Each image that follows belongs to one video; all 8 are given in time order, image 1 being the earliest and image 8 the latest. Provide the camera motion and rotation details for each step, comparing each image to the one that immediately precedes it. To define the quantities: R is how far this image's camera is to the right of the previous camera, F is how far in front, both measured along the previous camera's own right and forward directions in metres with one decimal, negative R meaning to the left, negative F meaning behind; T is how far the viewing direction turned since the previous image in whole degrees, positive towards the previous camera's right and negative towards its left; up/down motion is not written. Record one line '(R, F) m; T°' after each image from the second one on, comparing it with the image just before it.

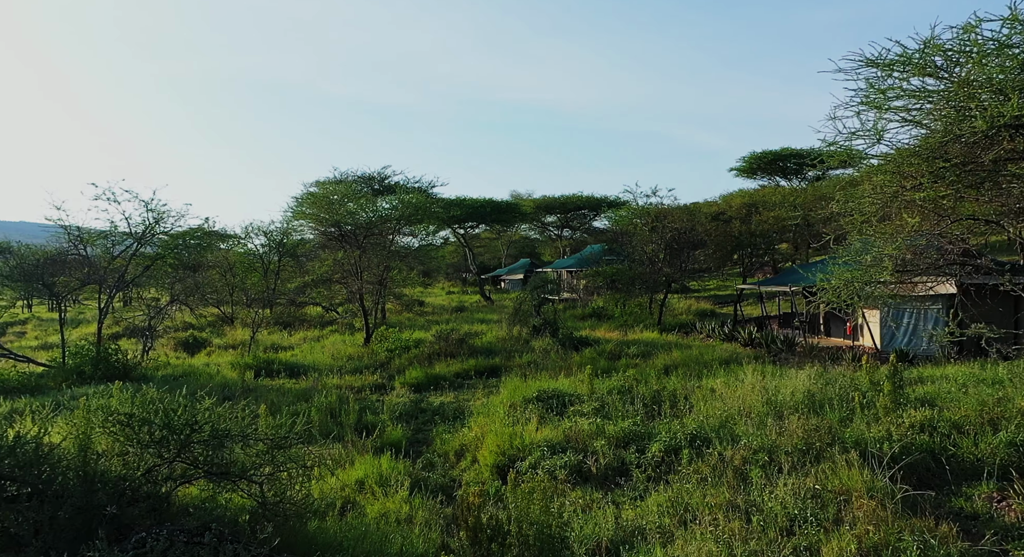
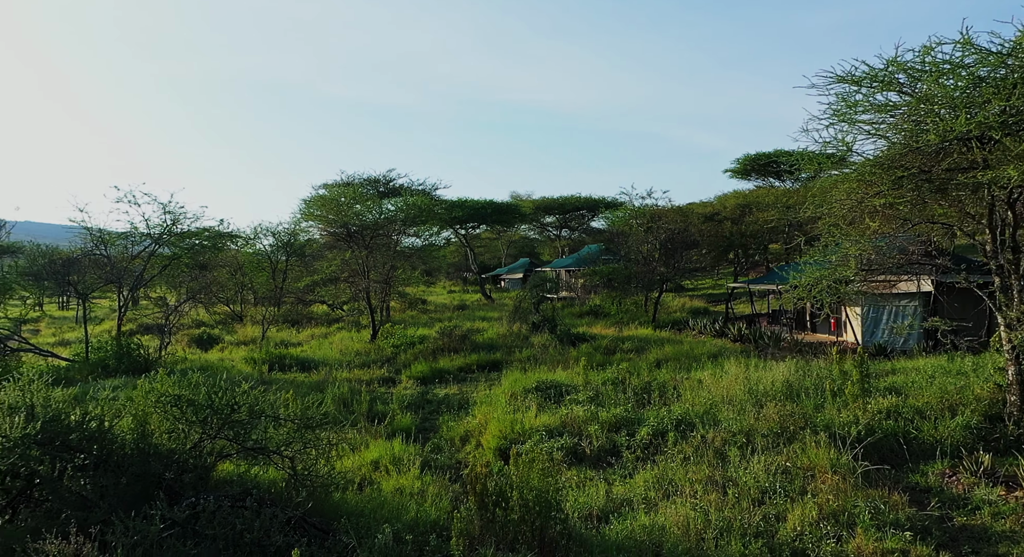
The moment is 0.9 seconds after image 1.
(0.0, -0.6) m; 0°
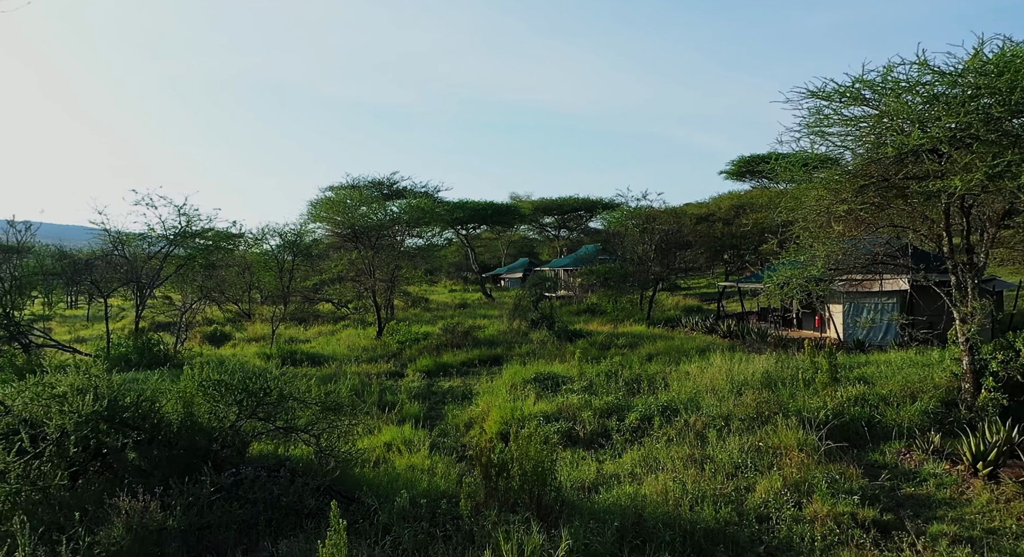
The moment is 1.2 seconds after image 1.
(0.0, -0.7) m; 0°
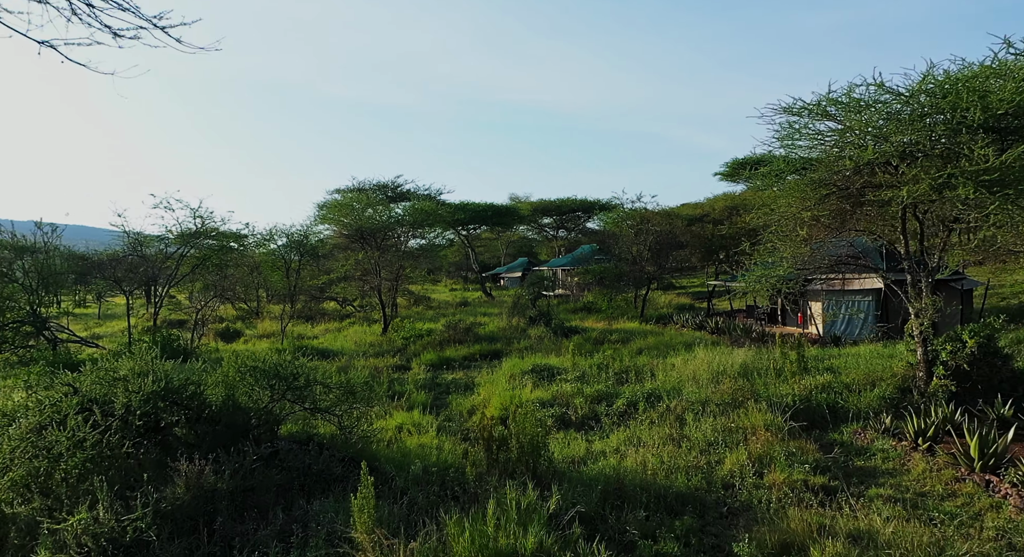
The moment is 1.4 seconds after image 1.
(0.0, -0.9) m; 0°
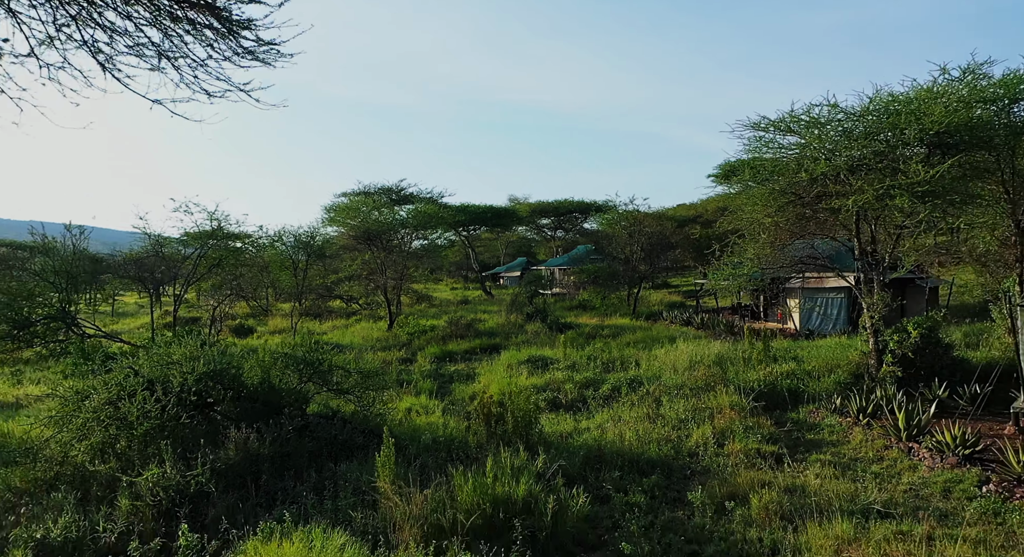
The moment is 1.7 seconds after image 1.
(0.0, -1.1) m; 0°
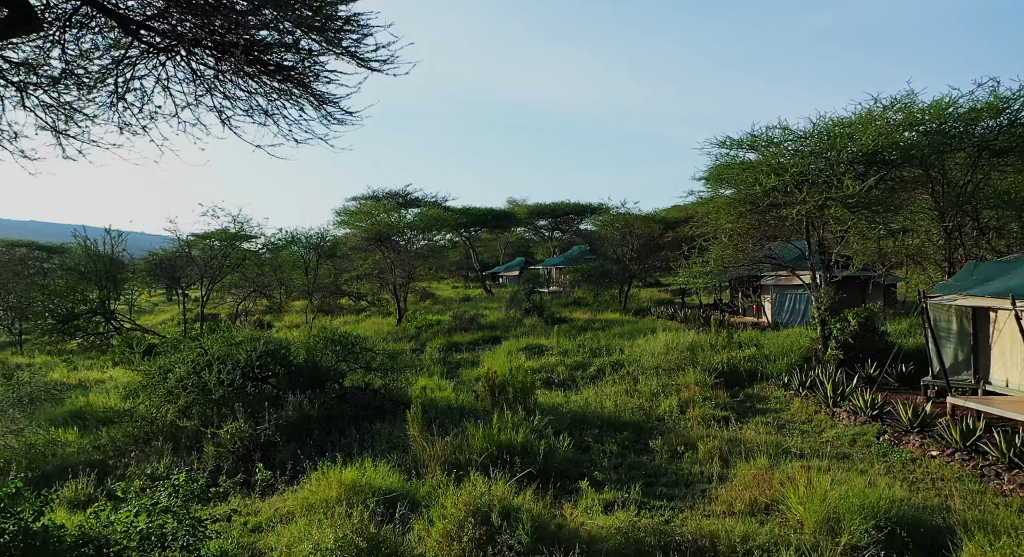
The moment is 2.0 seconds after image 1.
(0.0, -1.7) m; 0°
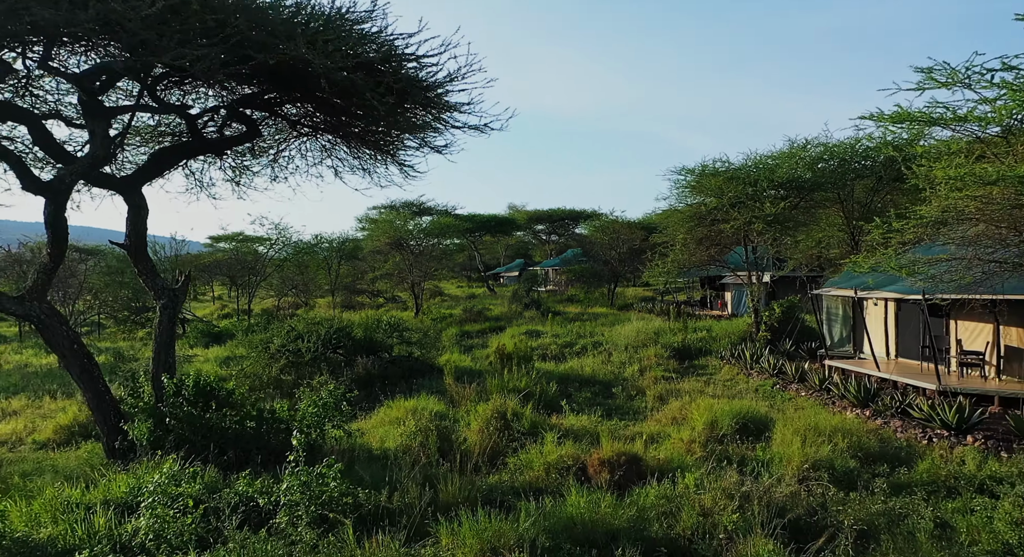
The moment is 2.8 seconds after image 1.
(-0.1, -3.3) m; 0°
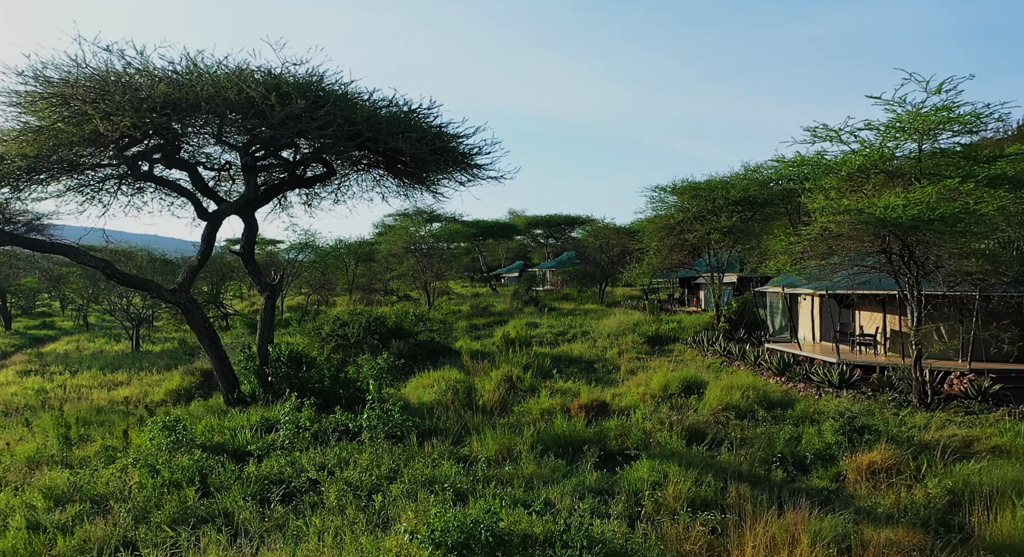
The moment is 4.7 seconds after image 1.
(-0.1, -2.9) m; 0°
